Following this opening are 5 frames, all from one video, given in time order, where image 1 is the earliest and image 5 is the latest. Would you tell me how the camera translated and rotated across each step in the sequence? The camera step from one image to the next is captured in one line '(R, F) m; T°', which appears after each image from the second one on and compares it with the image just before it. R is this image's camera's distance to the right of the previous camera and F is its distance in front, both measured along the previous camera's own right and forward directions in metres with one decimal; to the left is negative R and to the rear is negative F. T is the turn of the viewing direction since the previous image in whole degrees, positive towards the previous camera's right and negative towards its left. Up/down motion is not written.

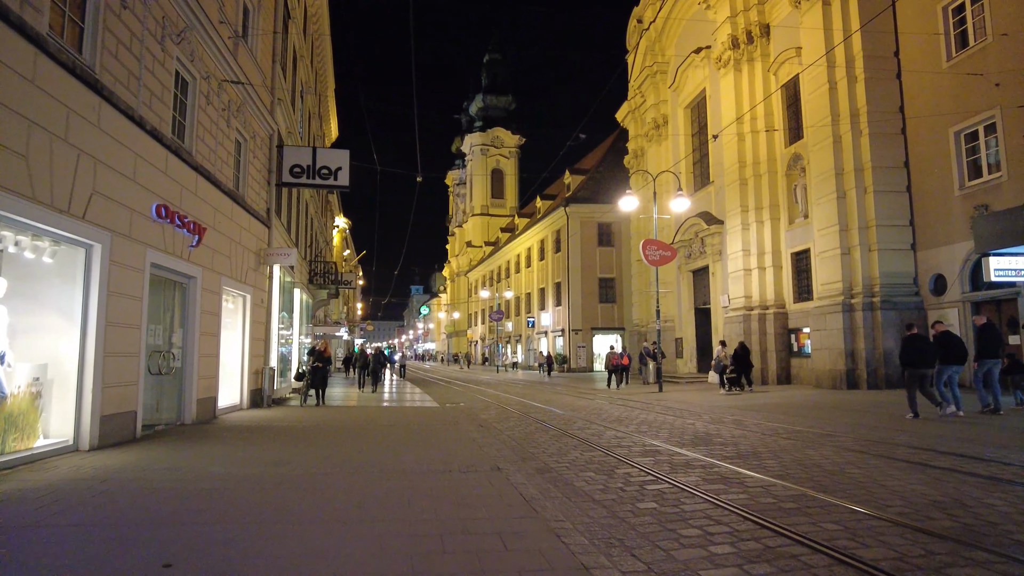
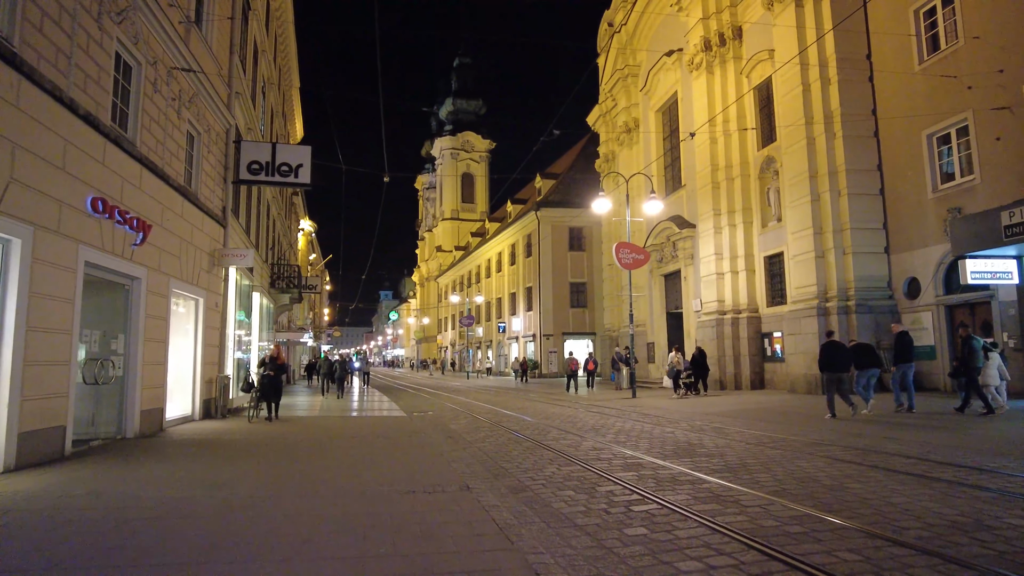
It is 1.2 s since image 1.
(0.0, +0.6) m; +3°
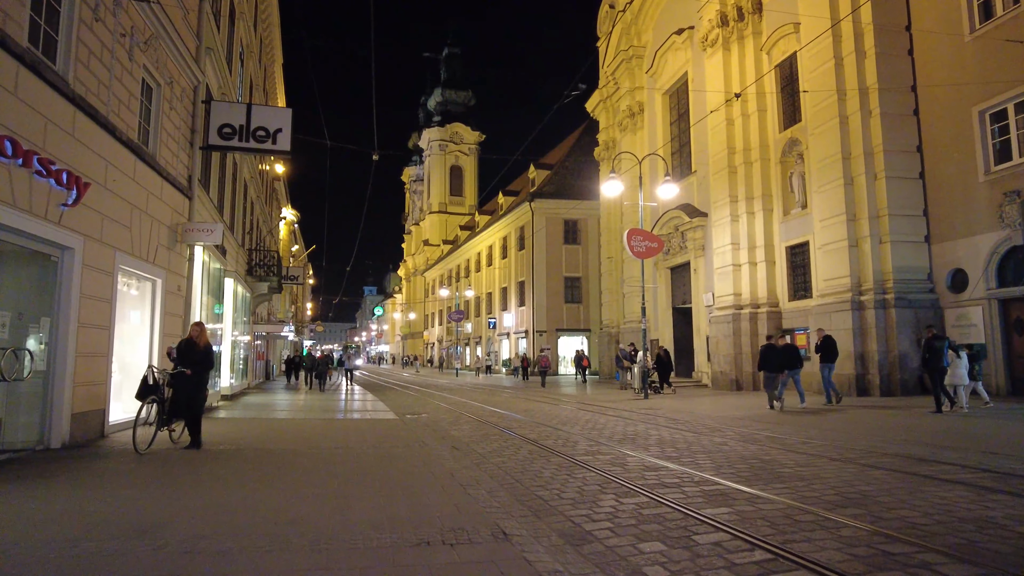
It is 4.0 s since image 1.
(-0.5, +2.0) m; +1°
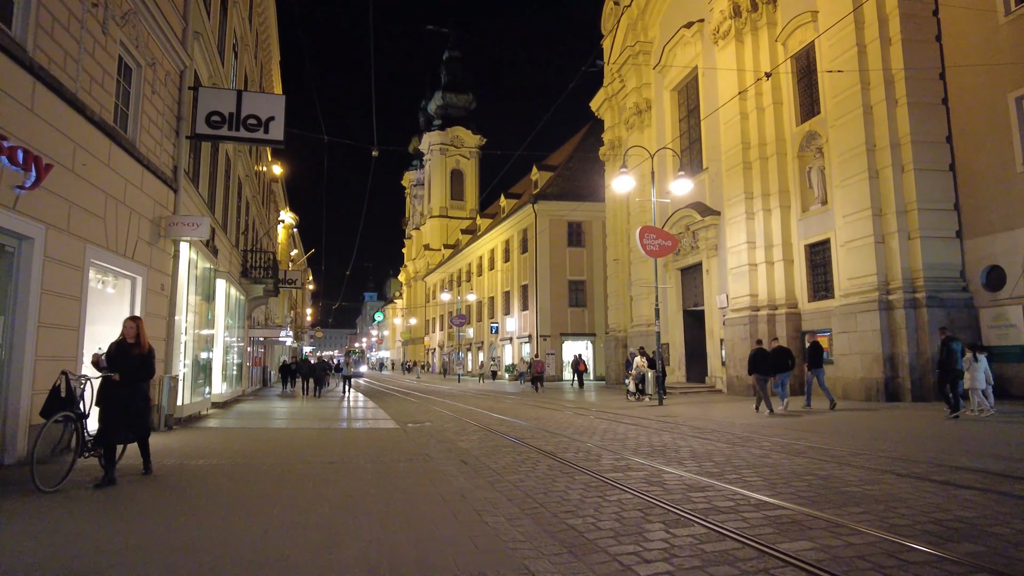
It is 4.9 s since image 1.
(-0.2, +1.0) m; 0°
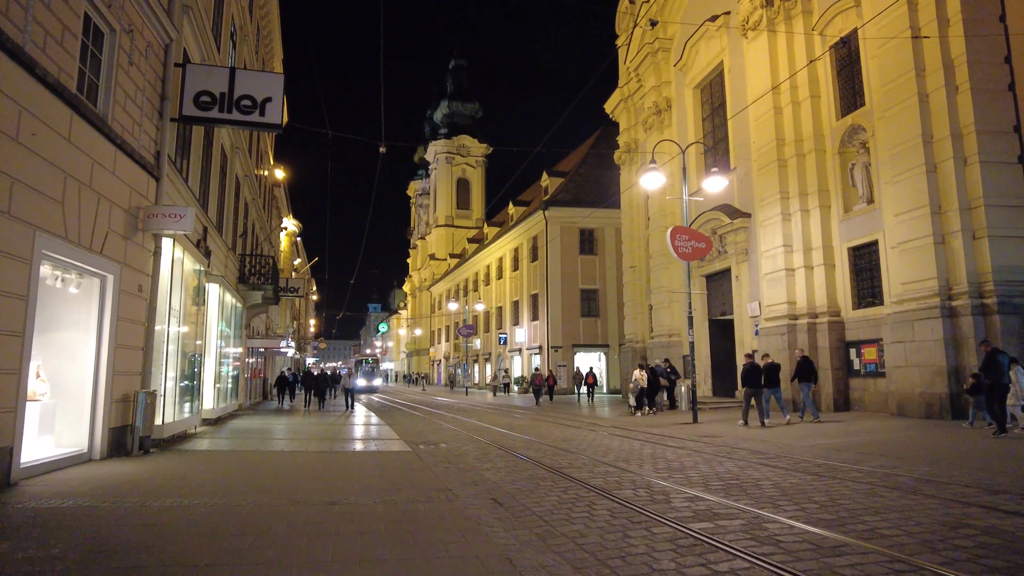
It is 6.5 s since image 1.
(-0.4, +1.6) m; 0°
